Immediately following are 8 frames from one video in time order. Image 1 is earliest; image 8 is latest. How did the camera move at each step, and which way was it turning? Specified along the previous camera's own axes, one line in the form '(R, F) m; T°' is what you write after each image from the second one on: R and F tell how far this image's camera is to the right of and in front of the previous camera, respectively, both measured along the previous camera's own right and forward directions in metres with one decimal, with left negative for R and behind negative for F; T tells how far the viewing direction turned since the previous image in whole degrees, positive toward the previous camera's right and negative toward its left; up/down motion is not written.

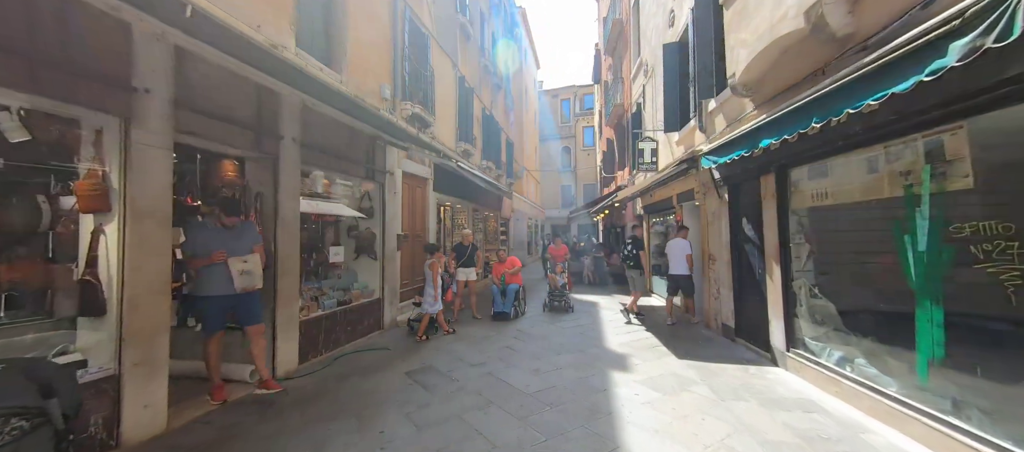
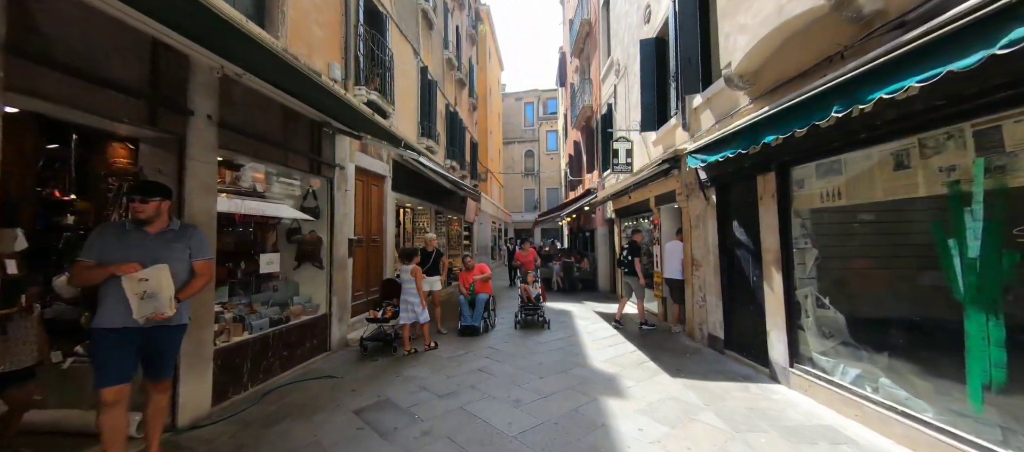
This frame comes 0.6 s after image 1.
(-0.2, +0.7) m; +6°
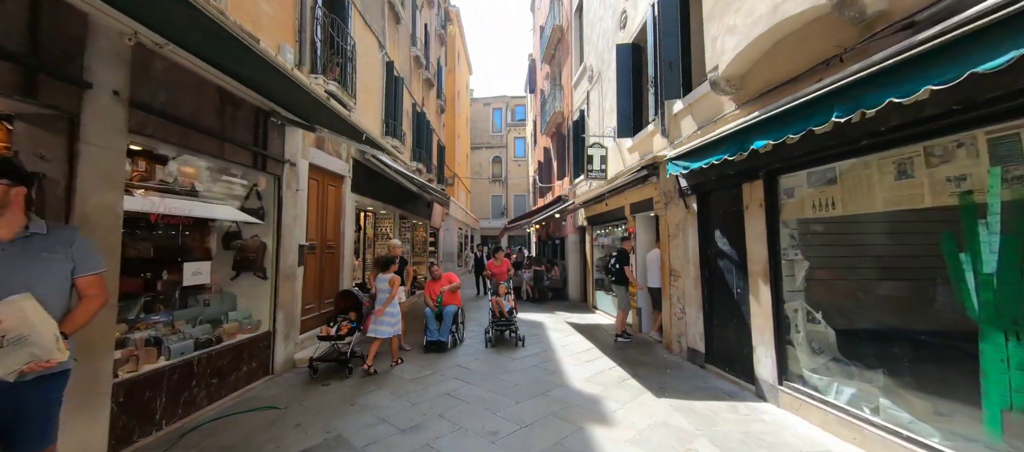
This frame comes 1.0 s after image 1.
(-0.1, +0.5) m; +5°
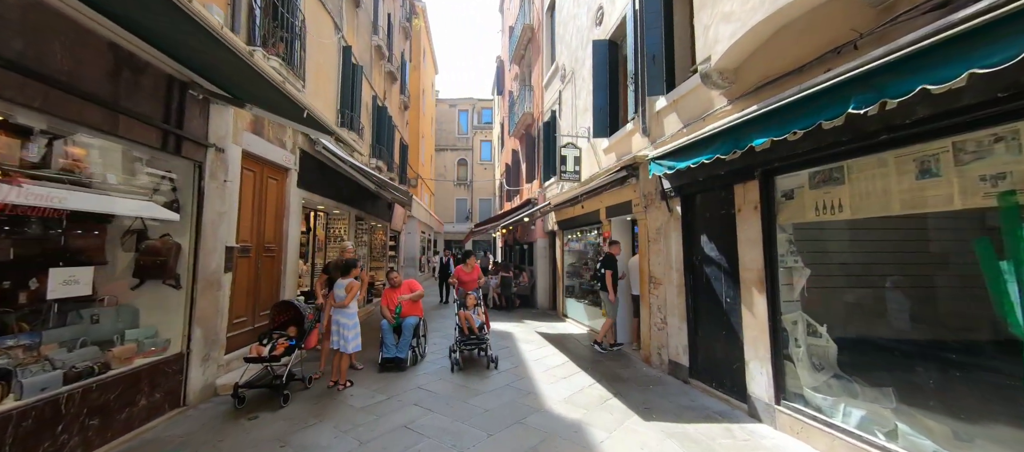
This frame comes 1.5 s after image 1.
(-0.1, +0.6) m; +5°
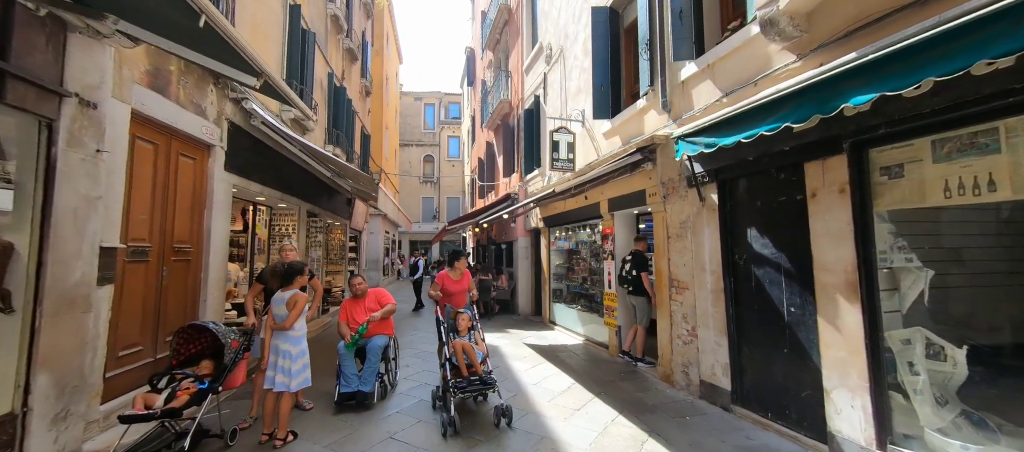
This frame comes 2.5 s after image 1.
(-0.4, +1.2) m; +5°
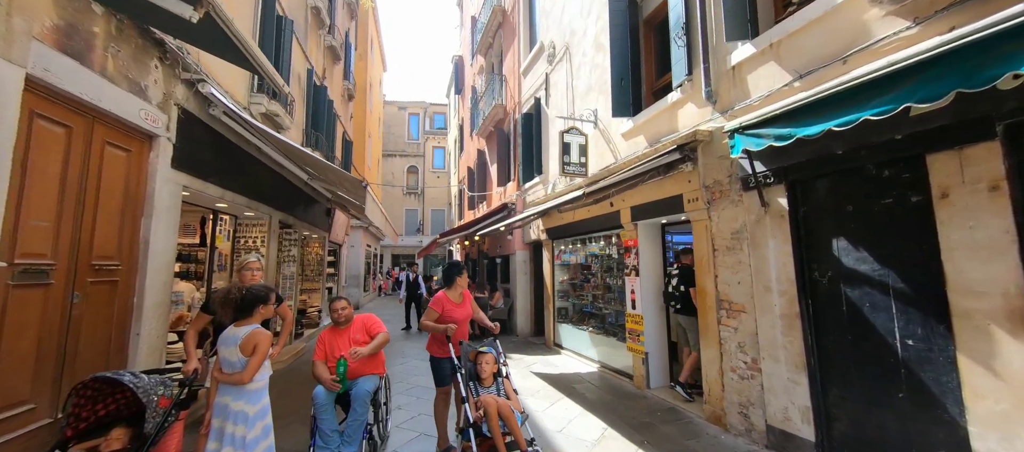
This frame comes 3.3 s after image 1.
(-0.4, +0.9) m; +3°
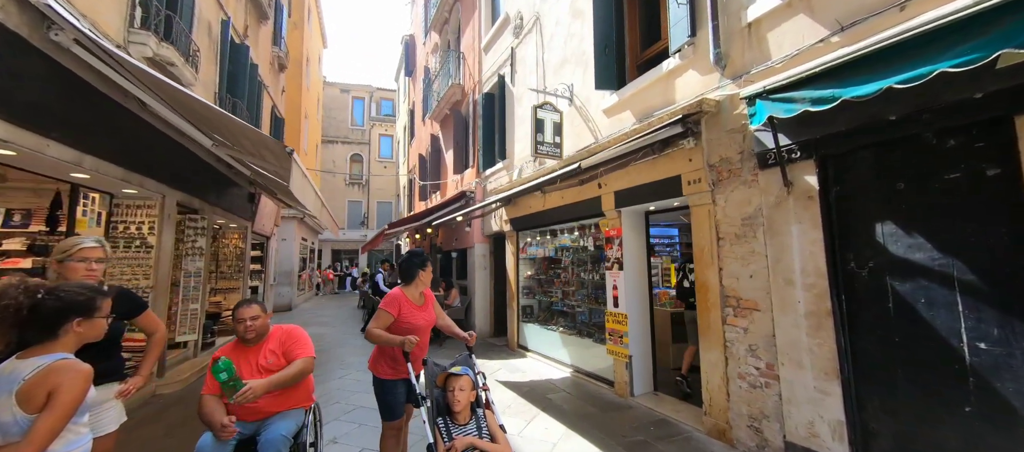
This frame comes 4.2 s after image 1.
(-0.2, +0.9) m; +7°
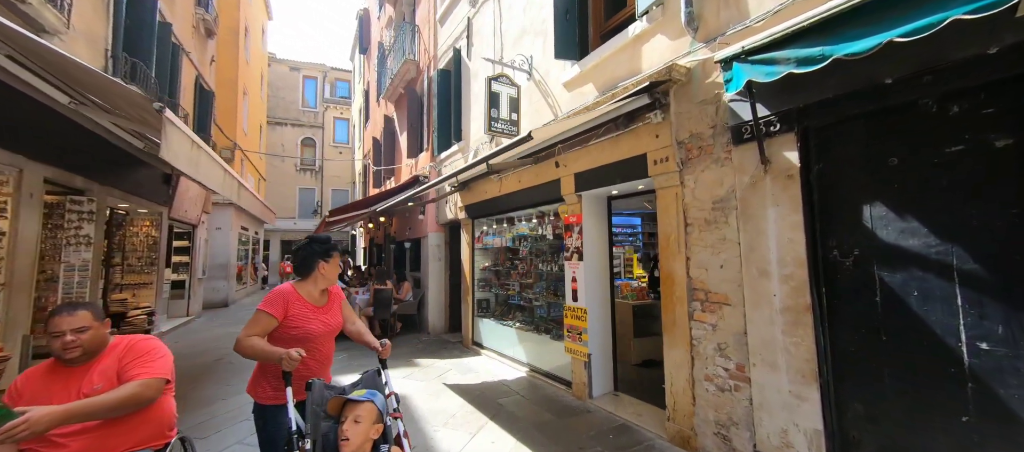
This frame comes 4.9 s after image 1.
(+0.2, +0.5) m; +5°
